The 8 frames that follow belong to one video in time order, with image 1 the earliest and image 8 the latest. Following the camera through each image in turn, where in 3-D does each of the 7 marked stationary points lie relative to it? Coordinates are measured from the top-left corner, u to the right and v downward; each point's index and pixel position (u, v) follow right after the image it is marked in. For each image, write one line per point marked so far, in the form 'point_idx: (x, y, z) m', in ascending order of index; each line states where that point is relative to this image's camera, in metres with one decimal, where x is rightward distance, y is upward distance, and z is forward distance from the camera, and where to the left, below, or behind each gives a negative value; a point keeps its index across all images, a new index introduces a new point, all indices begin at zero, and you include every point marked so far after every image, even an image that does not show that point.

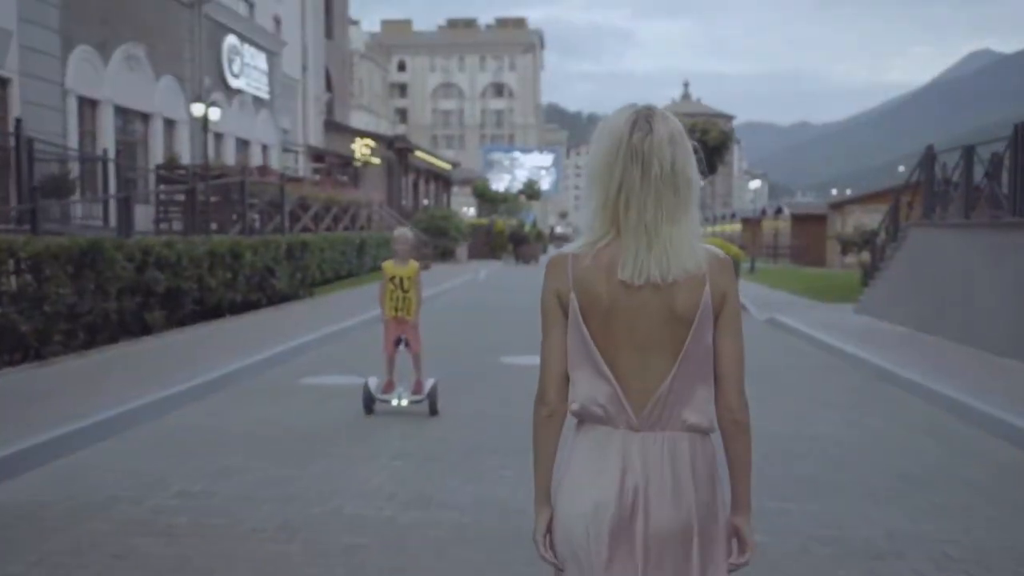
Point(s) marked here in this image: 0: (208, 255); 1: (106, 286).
0: (-5.3, +0.6, +16.6) m
1: (-5.5, 0.0, +13.0) m
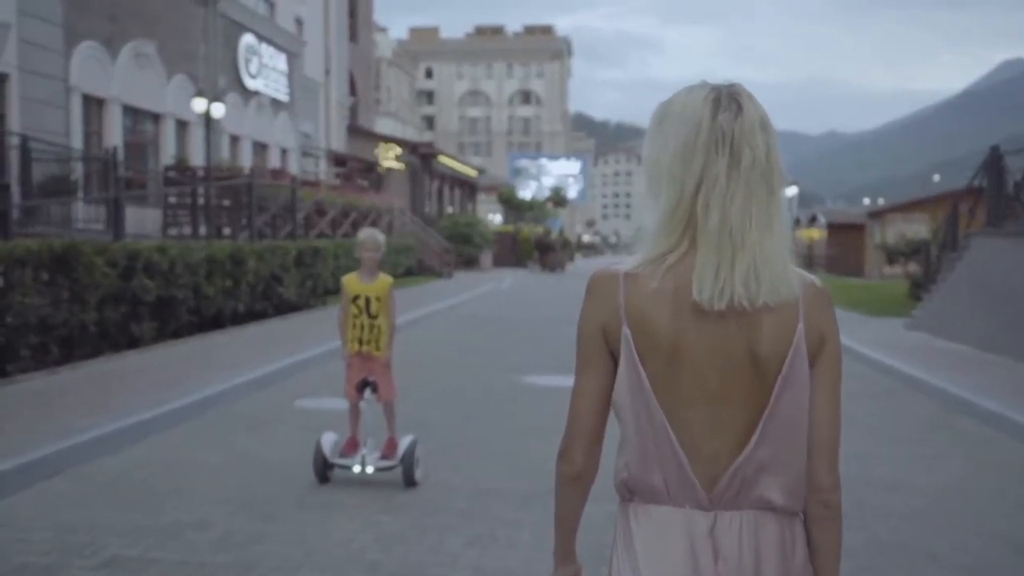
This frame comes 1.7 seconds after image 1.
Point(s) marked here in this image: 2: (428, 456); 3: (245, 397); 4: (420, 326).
0: (-4.9, +0.4, +15.4) m
1: (-5.2, -0.1, +11.8) m
2: (-0.8, -1.5, +8.5) m
3: (-3.0, -1.2, +10.6) m
4: (-1.9, -0.8, +20.0) m
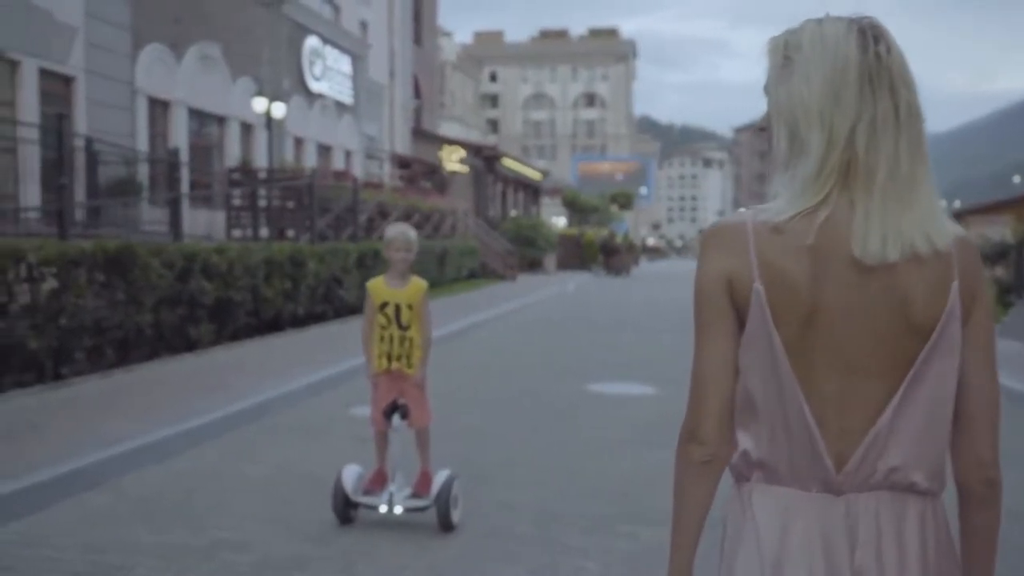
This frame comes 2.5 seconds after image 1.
0: (-3.9, +0.4, +15.1) m
1: (-4.4, -0.1, +11.5) m
2: (-0.2, -1.6, +8.0) m
3: (-2.3, -1.2, +10.2) m
4: (-0.6, -0.9, +19.5) m
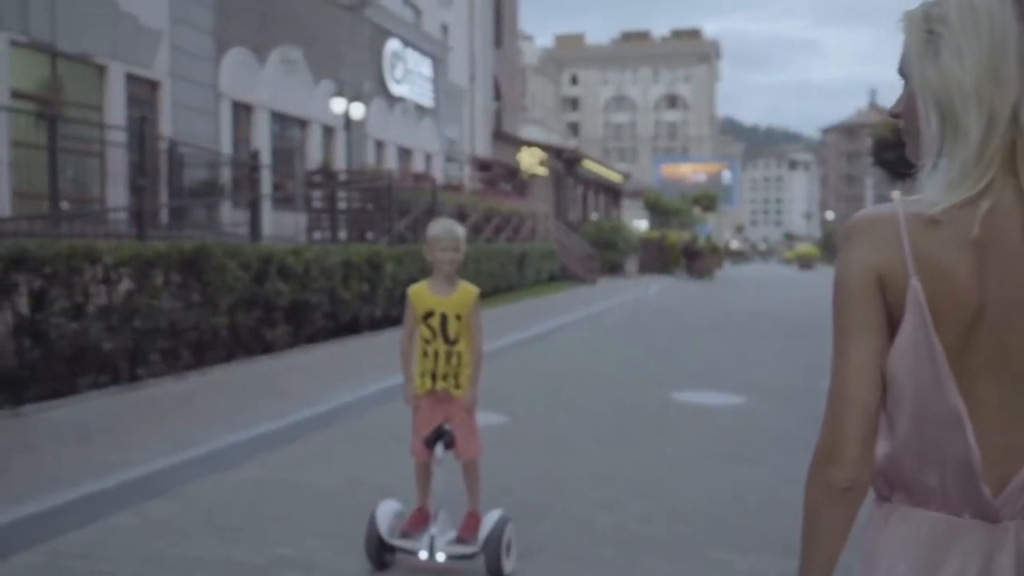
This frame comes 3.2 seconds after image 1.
0: (-2.6, +0.3, +14.9) m
1: (-3.5, -0.1, +11.4) m
2: (+0.4, -1.6, +7.5) m
3: (-1.5, -1.3, +9.9) m
4: (+1.0, -0.9, +19.0) m
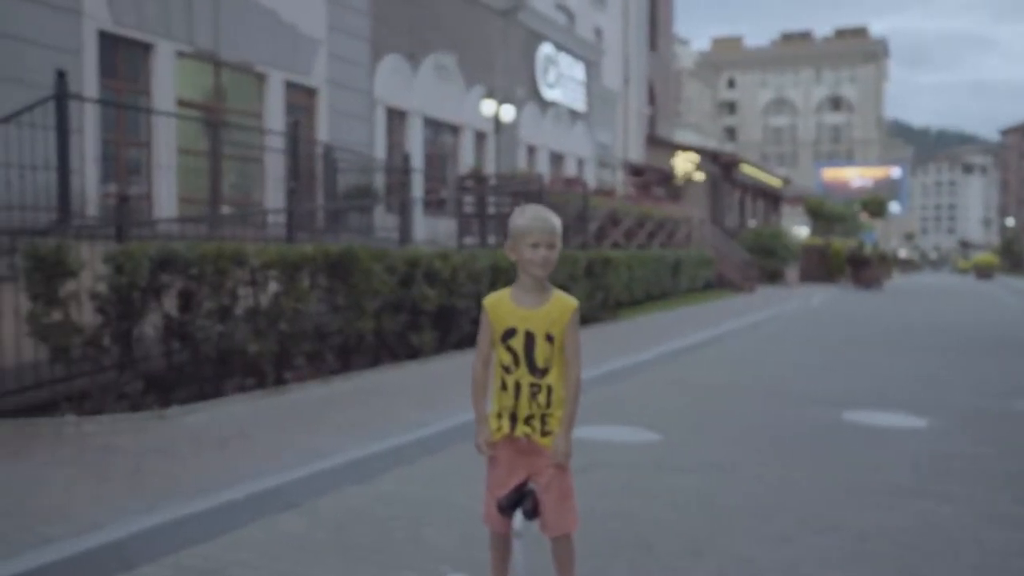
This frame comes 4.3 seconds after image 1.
0: (-0.3, +0.3, +14.5) m
1: (-1.7, -0.2, +11.2) m
2: (+1.5, -1.6, +6.8) m
3: (0.0, -1.3, +9.4) m
4: (+3.9, -1.1, +18.0) m
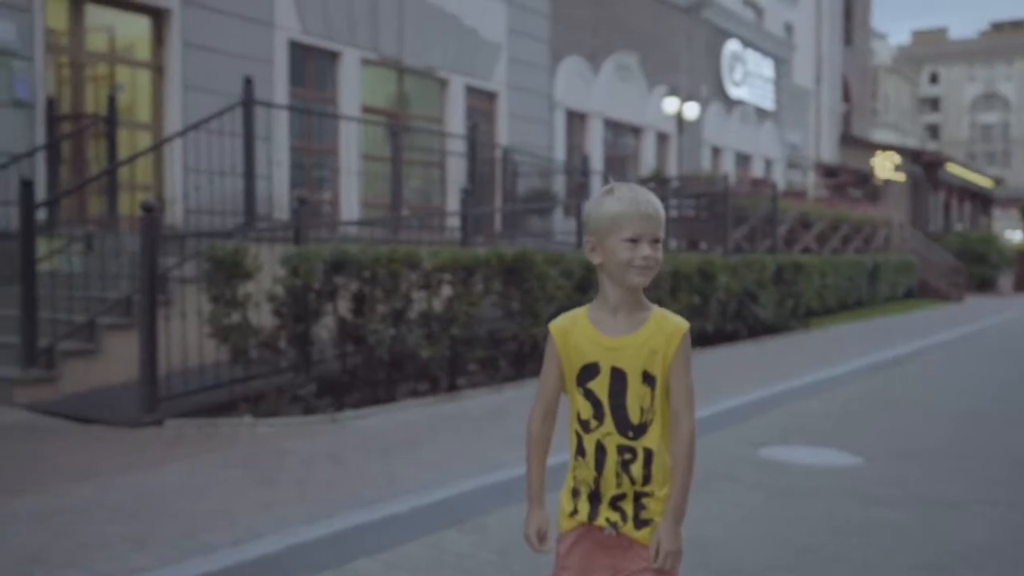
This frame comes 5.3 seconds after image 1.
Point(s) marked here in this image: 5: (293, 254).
0: (+2.3, +0.2, +13.9) m
1: (+0.3, -0.2, +10.8) m
2: (+2.6, -1.7, +5.9) m
3: (+1.7, -1.4, +8.8) m
4: (+7.1, -1.2, +16.5) m
5: (-1.9, +0.3, +8.4) m
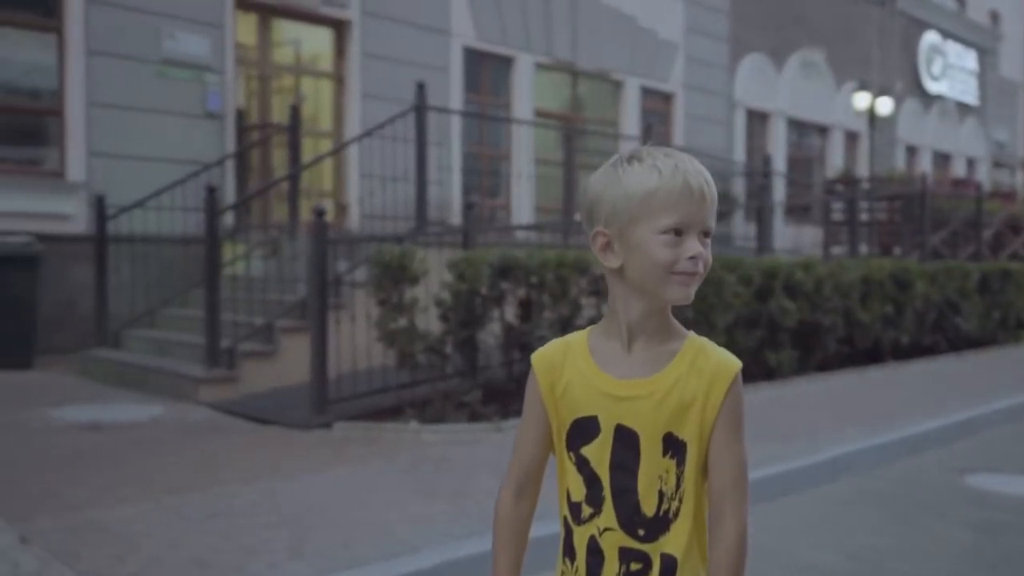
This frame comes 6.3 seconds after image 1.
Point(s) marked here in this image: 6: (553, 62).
0: (+4.7, +0.1, +12.9) m
1: (+2.2, -0.3, +10.3) m
2: (+3.5, -1.7, +5.0) m
3: (+3.2, -1.4, +8.0) m
4: (+9.9, -1.4, +14.6) m
5: (-0.4, +0.3, +8.3) m
6: (+0.7, +3.9, +16.7) m
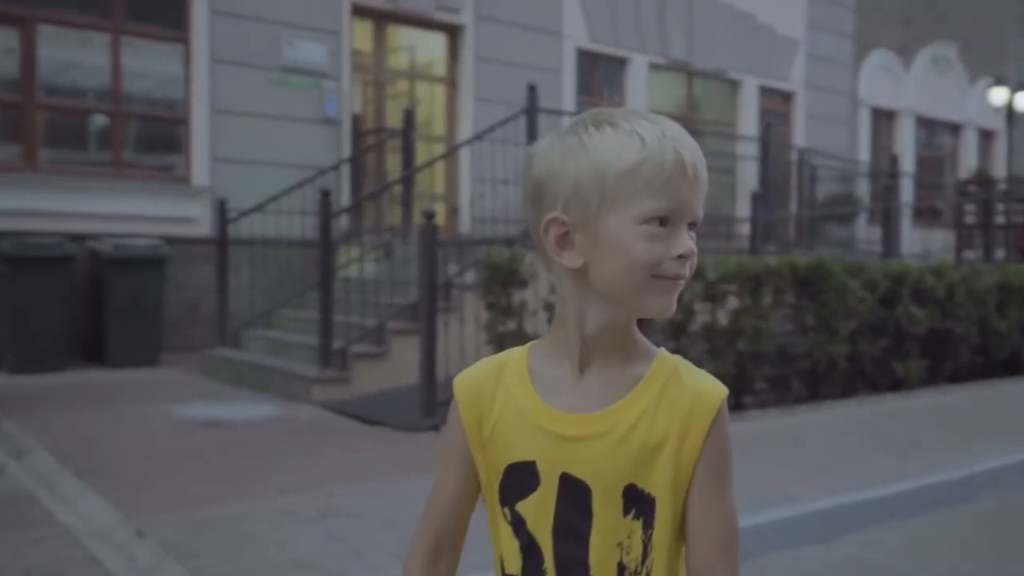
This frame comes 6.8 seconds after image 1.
0: (+6.1, 0.0, +12.1) m
1: (+3.3, -0.4, +9.8) m
2: (+4.0, -1.8, +4.4) m
3: (+4.0, -1.5, +7.4) m
4: (+11.5, -1.5, +13.2) m
5: (+0.5, +0.2, +8.2) m
6: (+2.7, +3.9, +16.4) m
